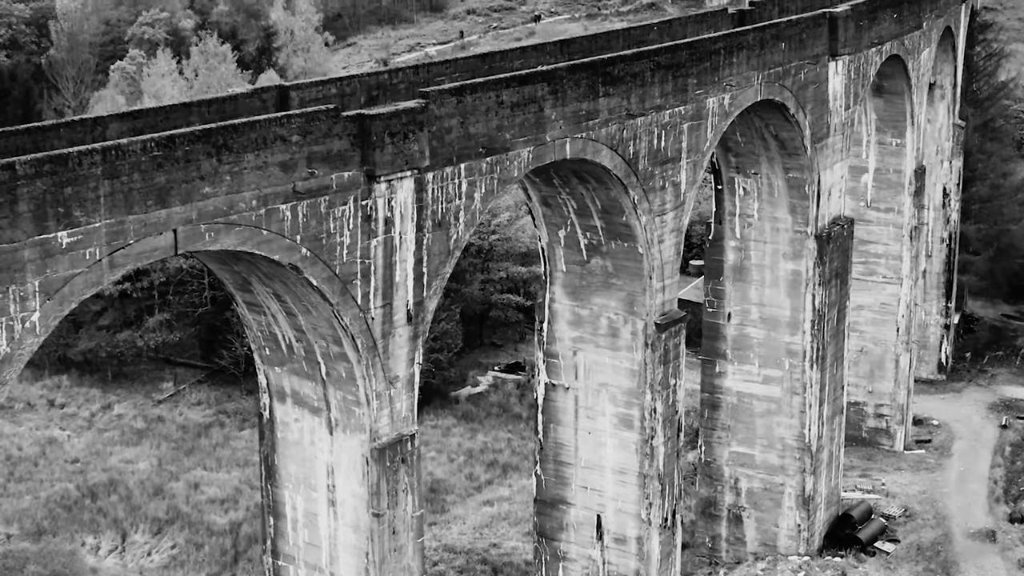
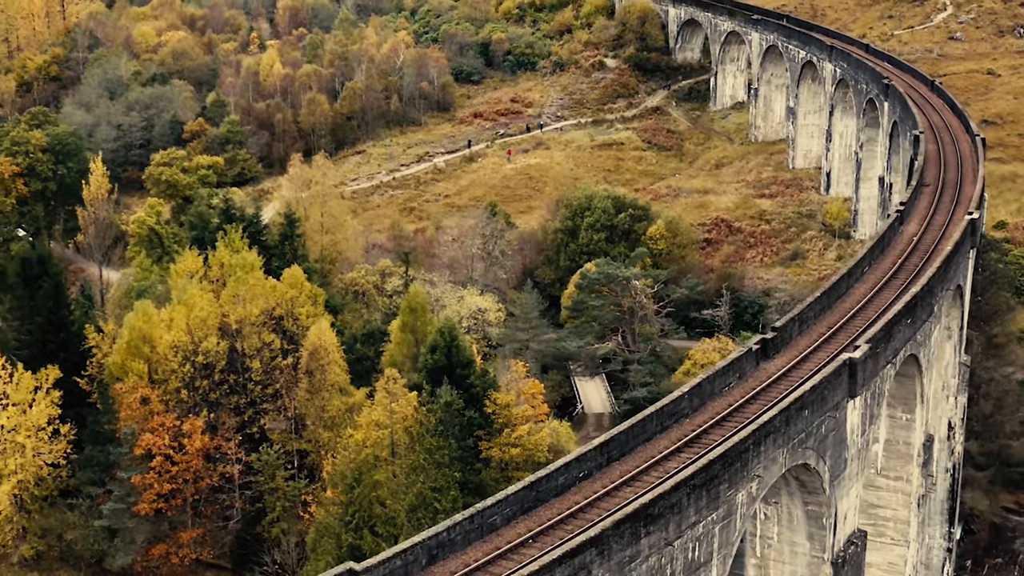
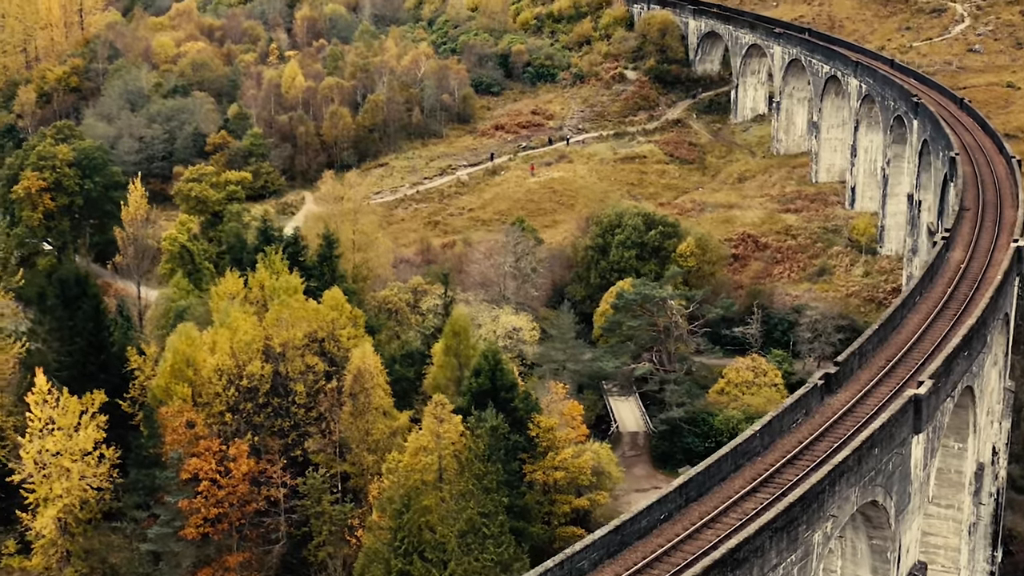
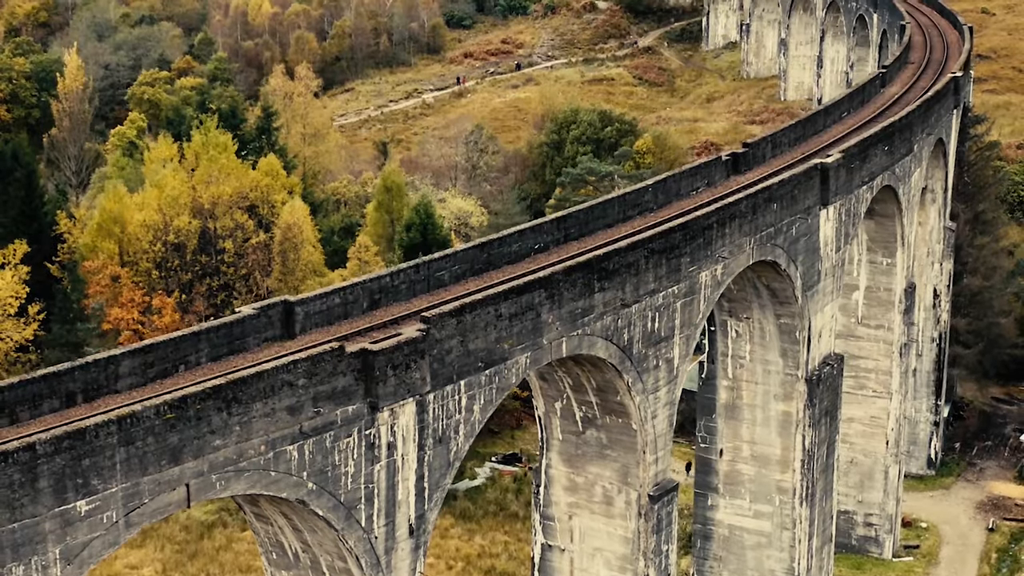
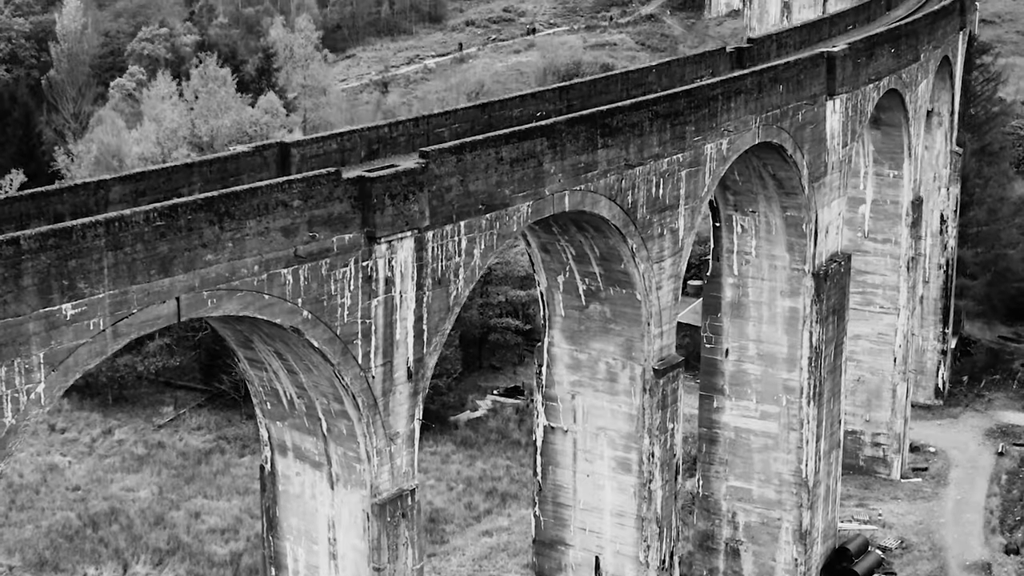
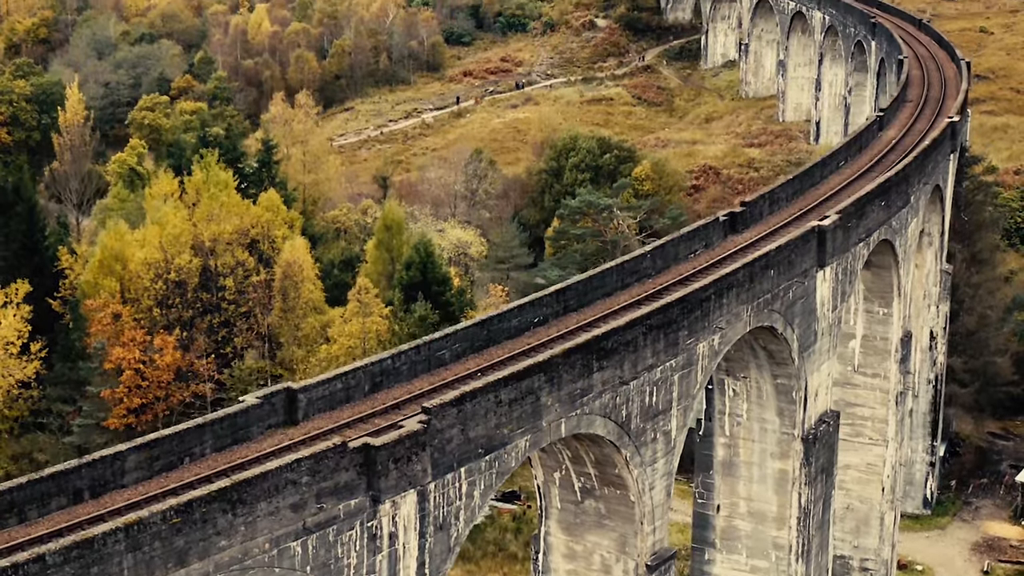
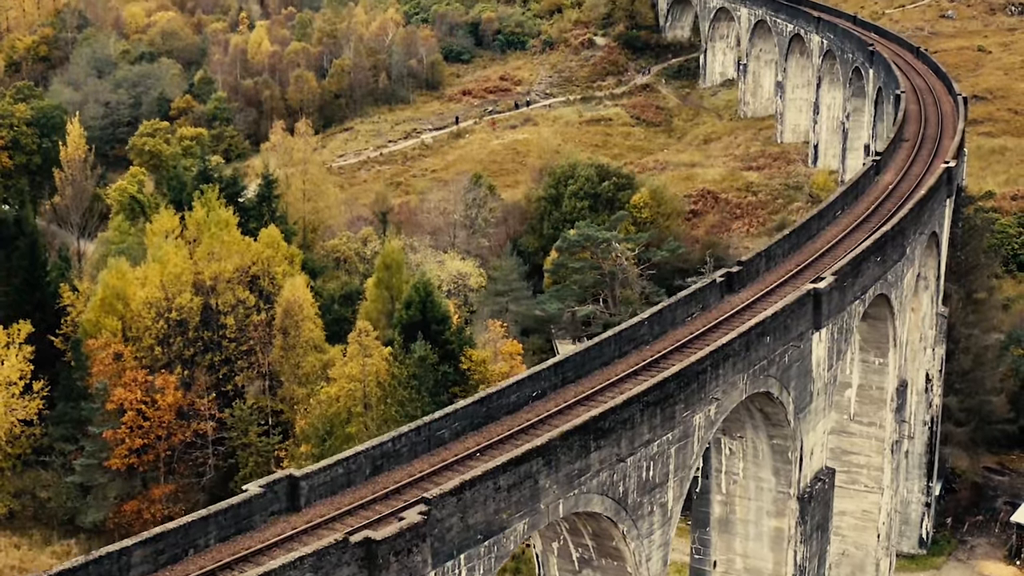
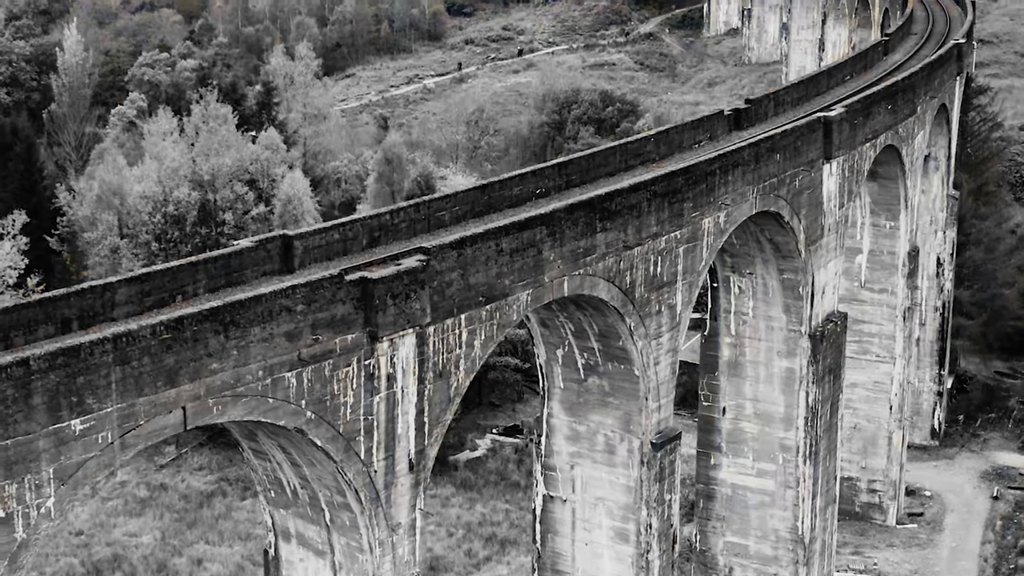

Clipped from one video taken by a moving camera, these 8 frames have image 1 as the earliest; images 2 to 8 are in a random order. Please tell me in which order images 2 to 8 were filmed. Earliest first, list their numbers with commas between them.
5, 8, 4, 6, 7, 2, 3
